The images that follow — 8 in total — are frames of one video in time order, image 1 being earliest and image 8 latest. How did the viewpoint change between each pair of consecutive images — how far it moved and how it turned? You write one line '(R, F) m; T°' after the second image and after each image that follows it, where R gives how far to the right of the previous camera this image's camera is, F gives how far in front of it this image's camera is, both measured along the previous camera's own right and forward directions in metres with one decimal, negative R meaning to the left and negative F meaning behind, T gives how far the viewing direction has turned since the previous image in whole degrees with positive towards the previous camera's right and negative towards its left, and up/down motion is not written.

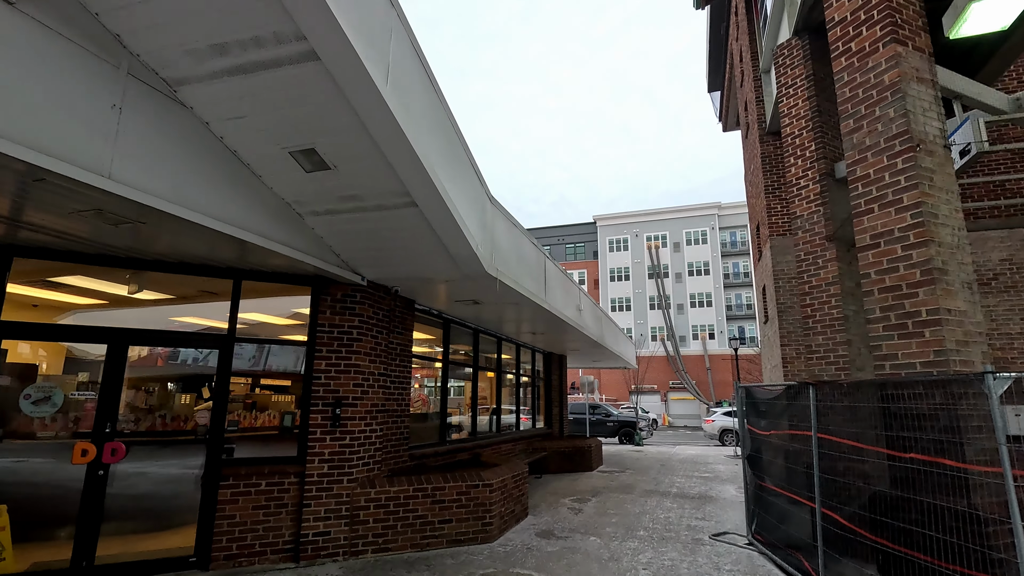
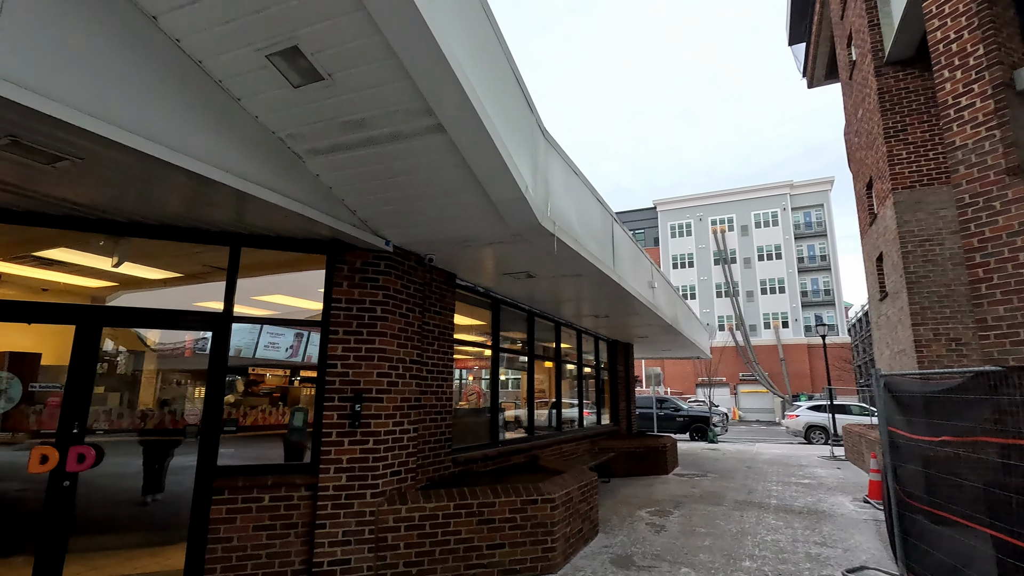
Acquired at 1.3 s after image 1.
(-0.1, +1.3) m; -6°
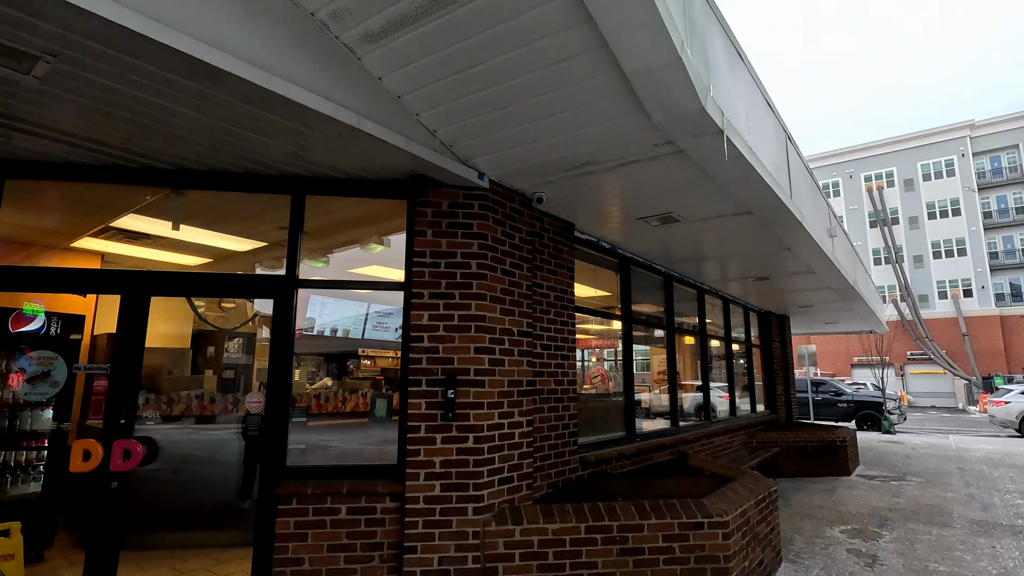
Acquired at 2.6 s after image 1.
(-0.2, +1.3) m; -13°
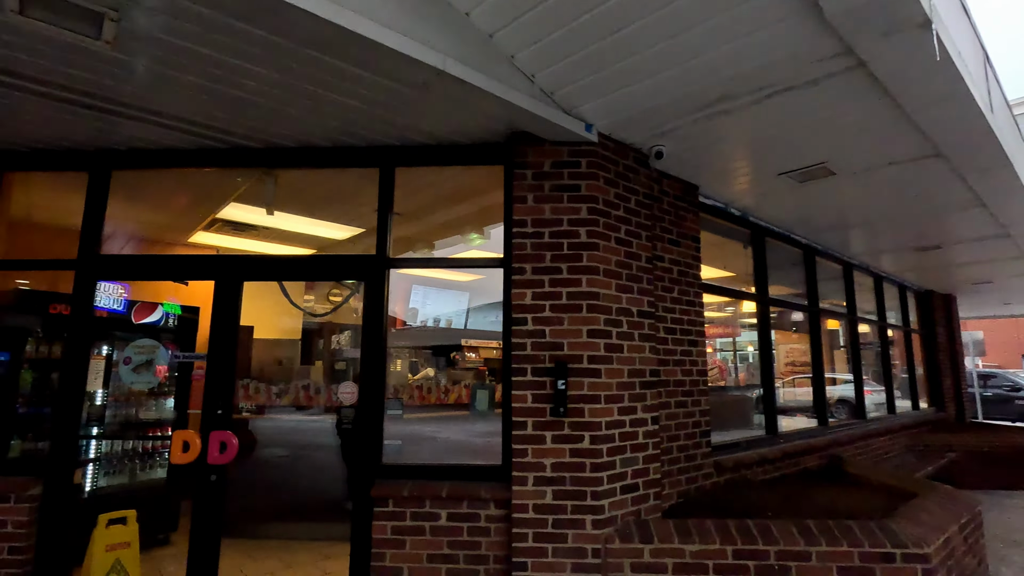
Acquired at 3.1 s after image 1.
(-0.1, +0.5) m; -11°
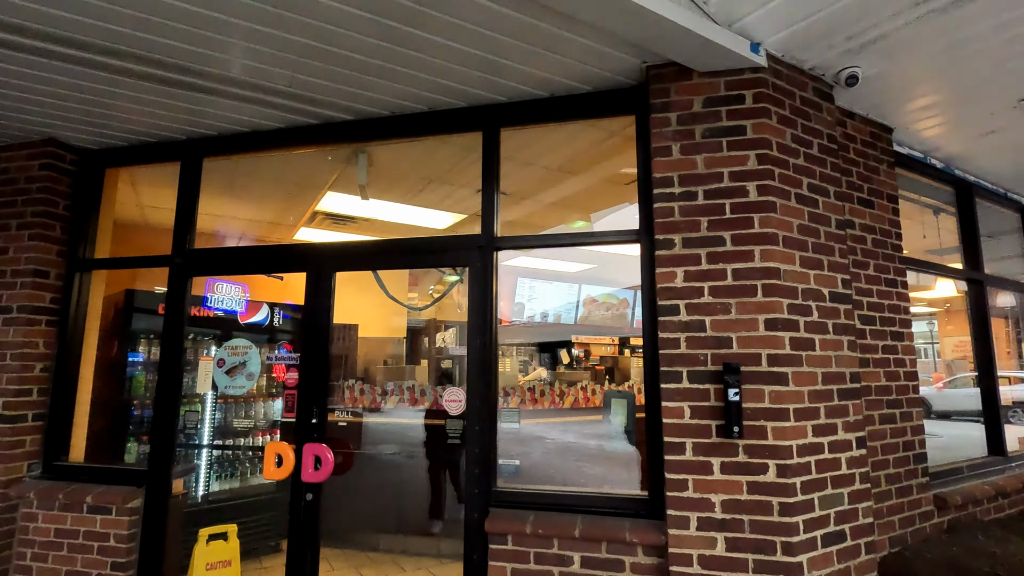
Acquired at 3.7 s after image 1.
(-0.2, +0.6) m; -11°
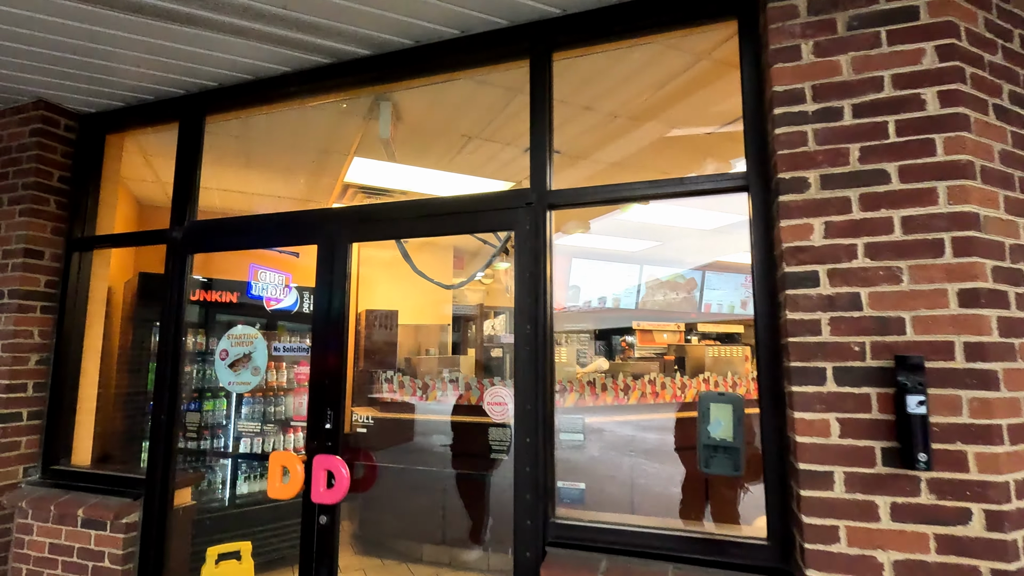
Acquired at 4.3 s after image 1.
(0.0, +0.6) m; -6°
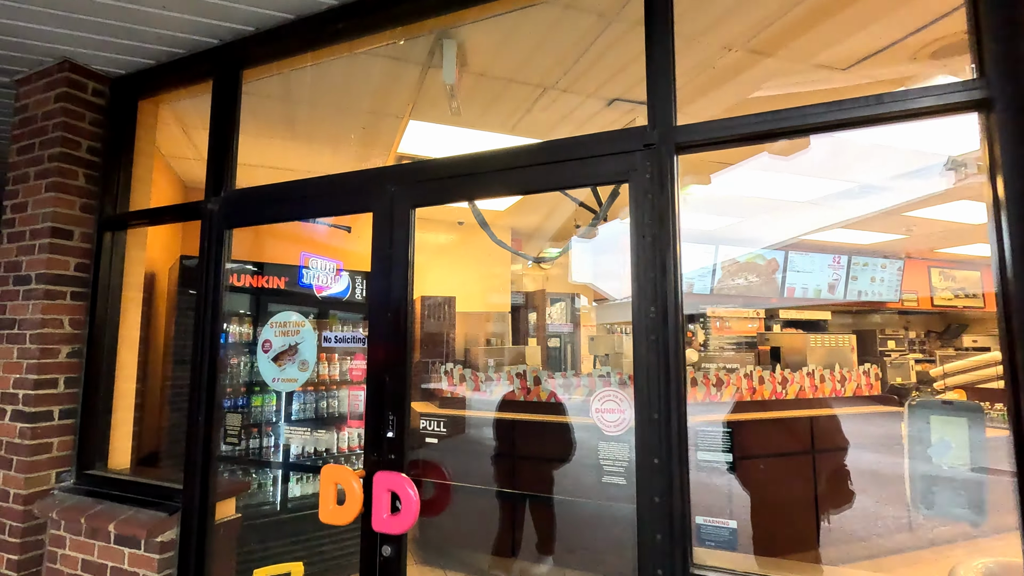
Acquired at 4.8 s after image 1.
(-0.2, +0.5) m; -5°
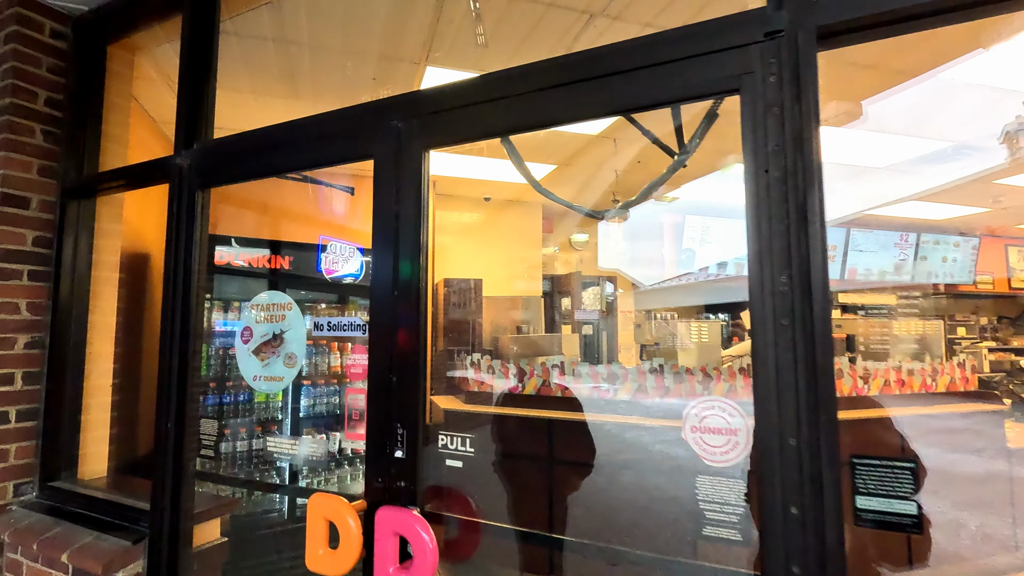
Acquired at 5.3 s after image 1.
(-0.1, +0.5) m; -3°
